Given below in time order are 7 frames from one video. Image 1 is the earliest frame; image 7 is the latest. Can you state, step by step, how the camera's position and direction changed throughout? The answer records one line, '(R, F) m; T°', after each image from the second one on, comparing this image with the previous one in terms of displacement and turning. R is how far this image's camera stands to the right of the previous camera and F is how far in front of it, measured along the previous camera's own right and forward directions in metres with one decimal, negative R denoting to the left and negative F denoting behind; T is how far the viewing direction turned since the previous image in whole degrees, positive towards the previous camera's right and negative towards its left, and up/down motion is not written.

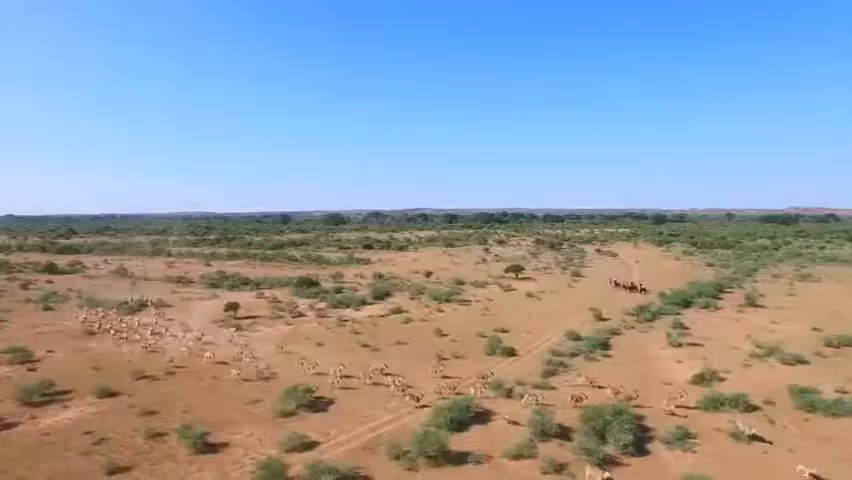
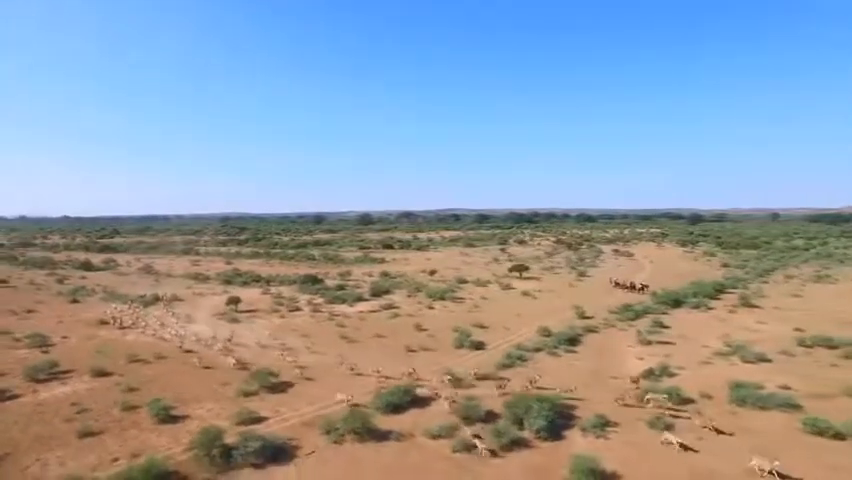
(+2.8, -1.6) m; -4°
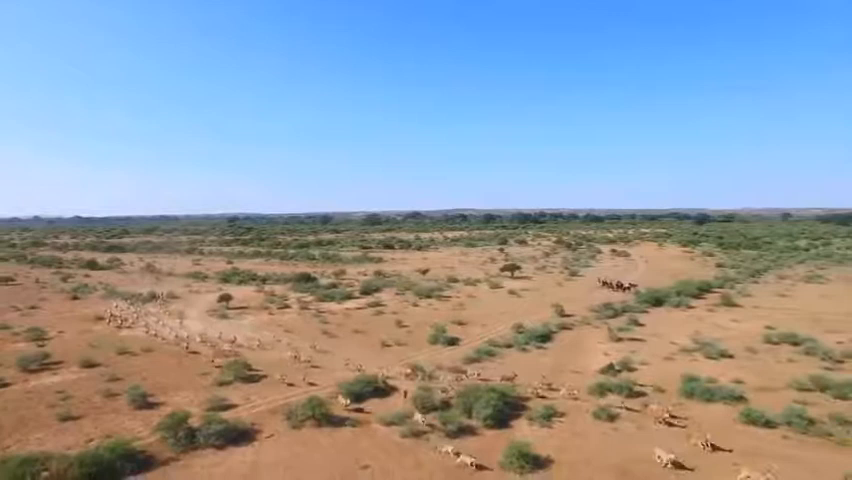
(+1.6, -1.1) m; -1°
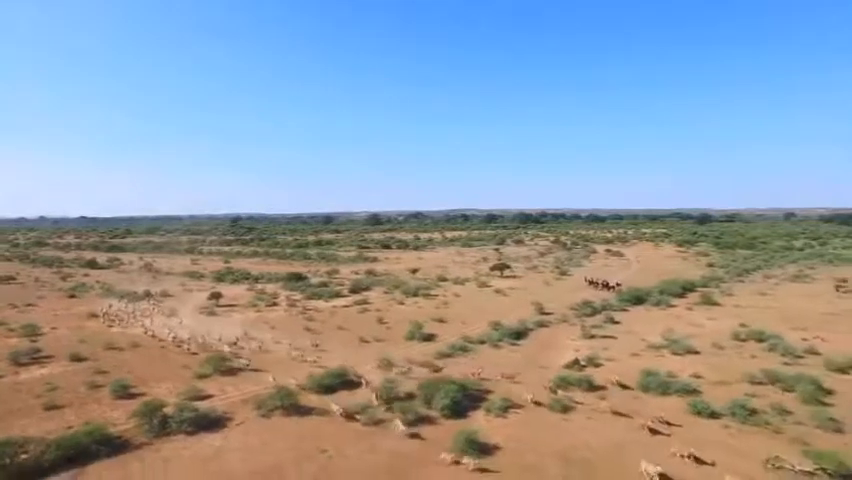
(+1.3, -1.0) m; -1°
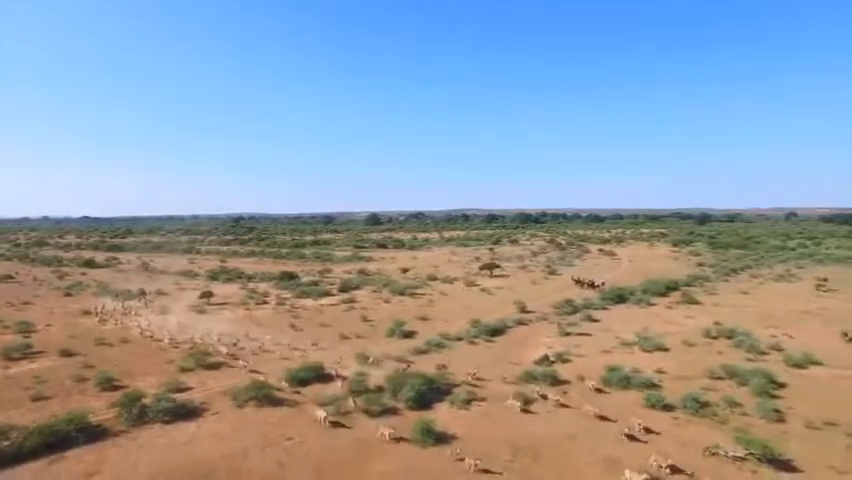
(+1.2, -0.9) m; -1°
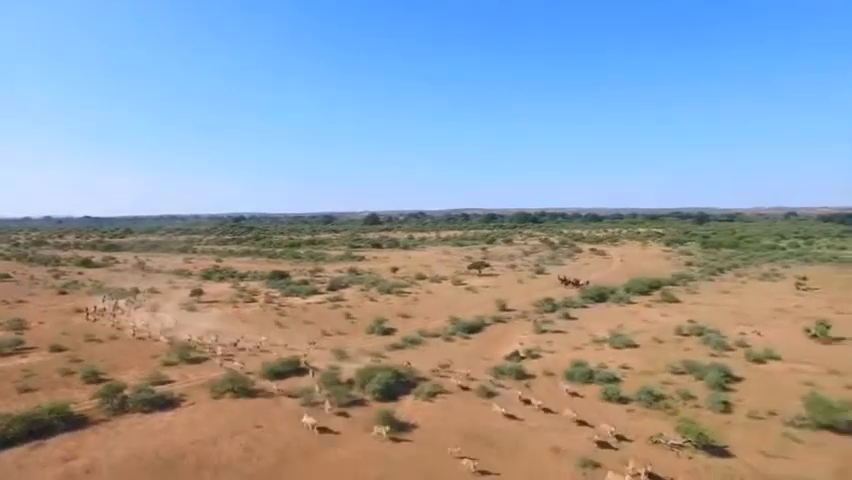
(+1.2, -1.0) m; 0°
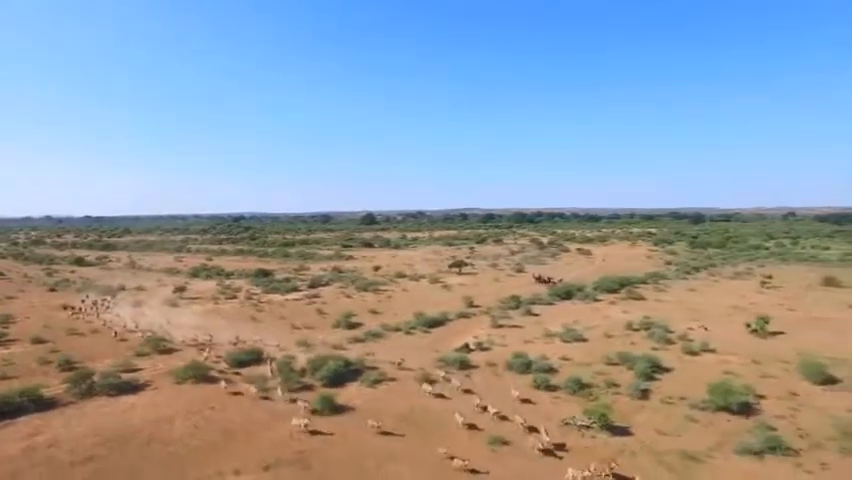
(+2.1, -1.7) m; -1°
